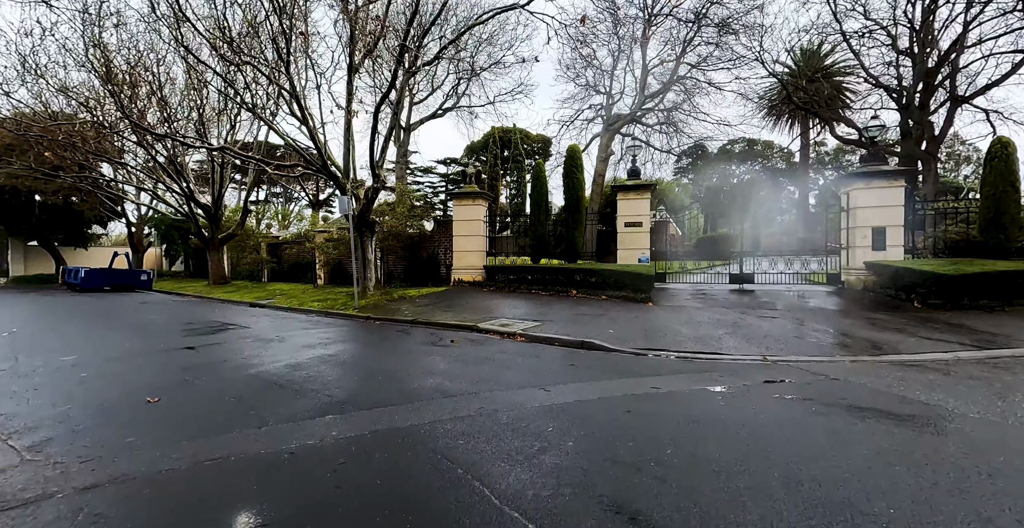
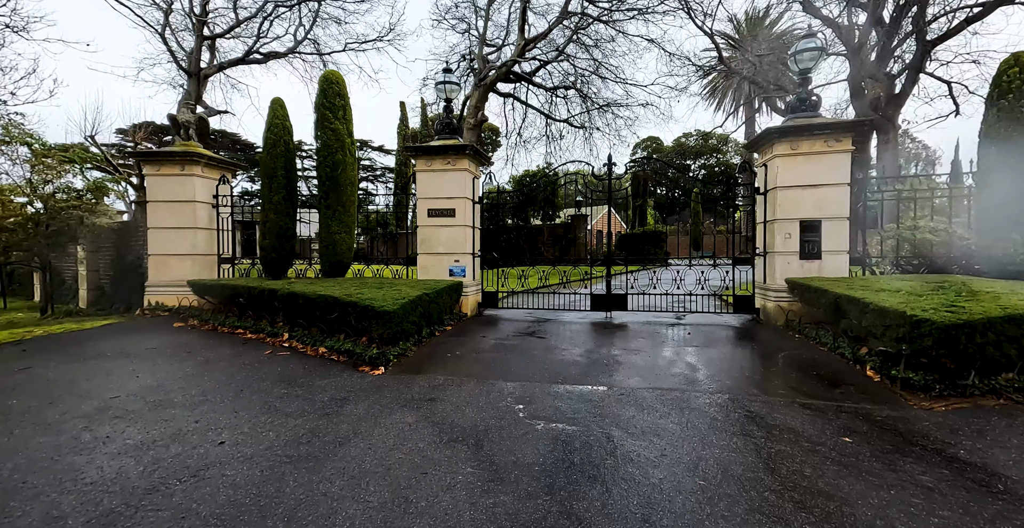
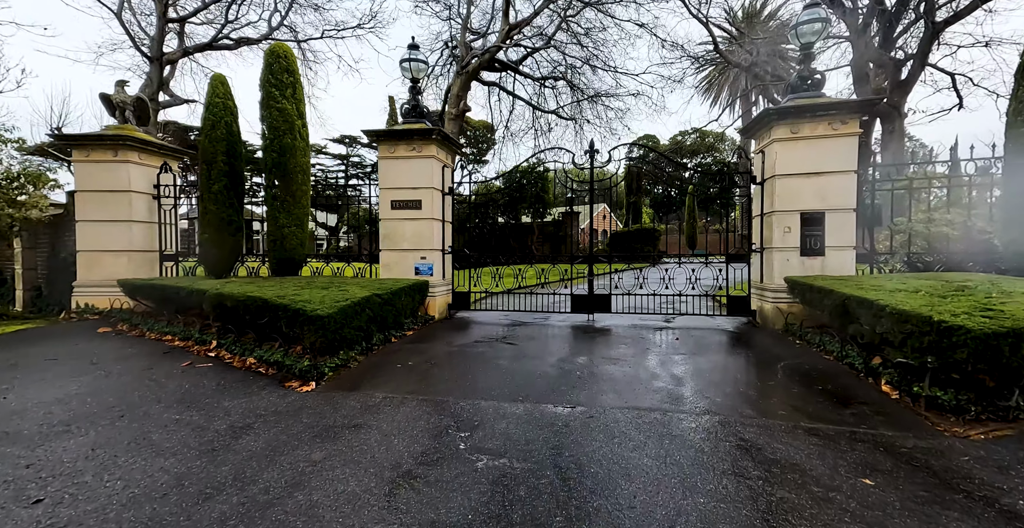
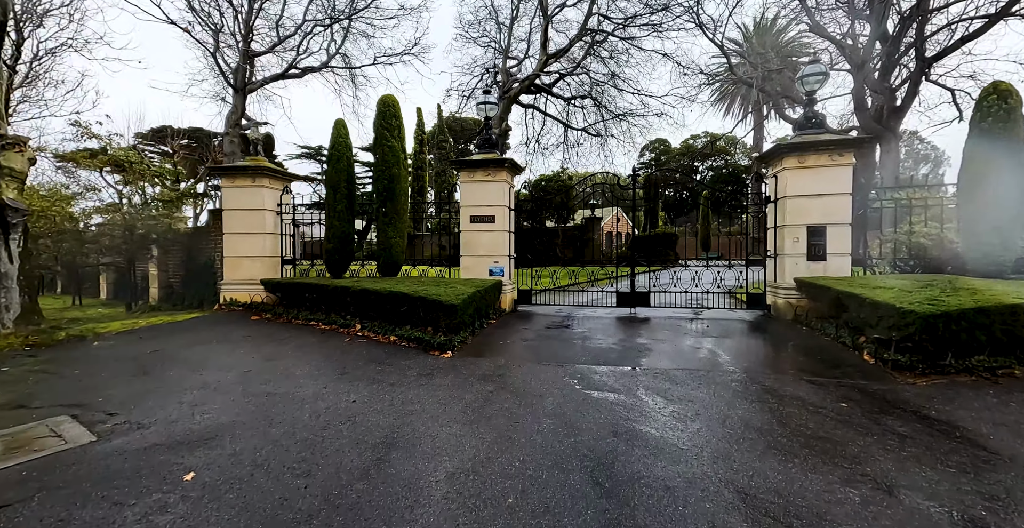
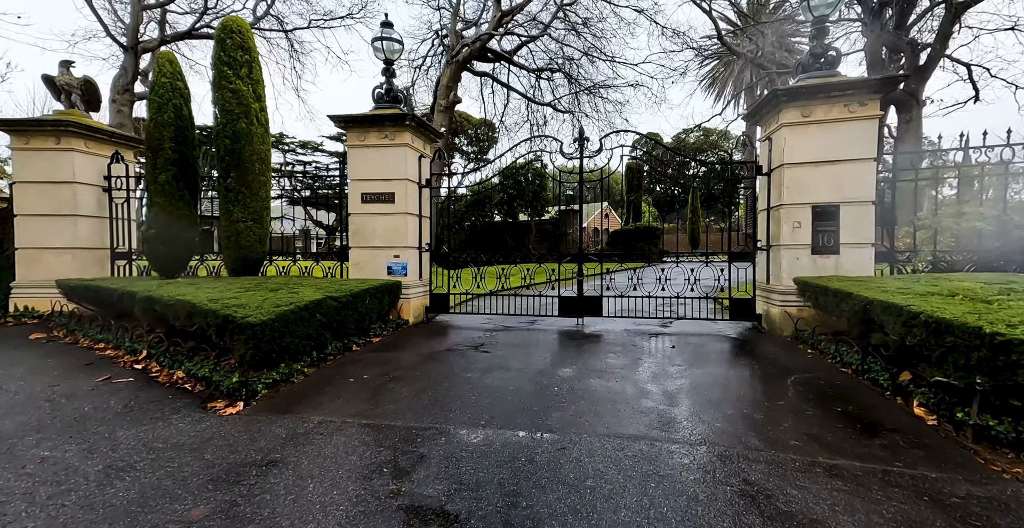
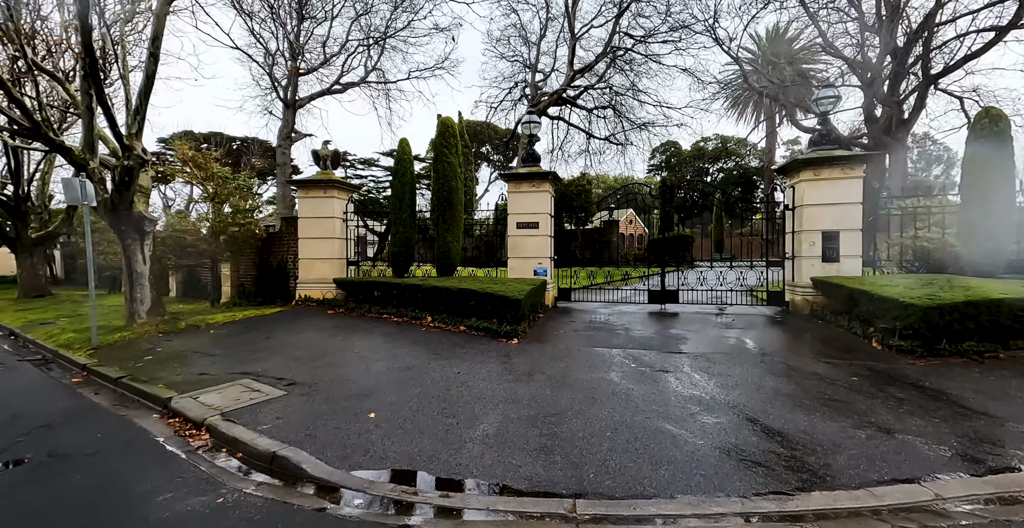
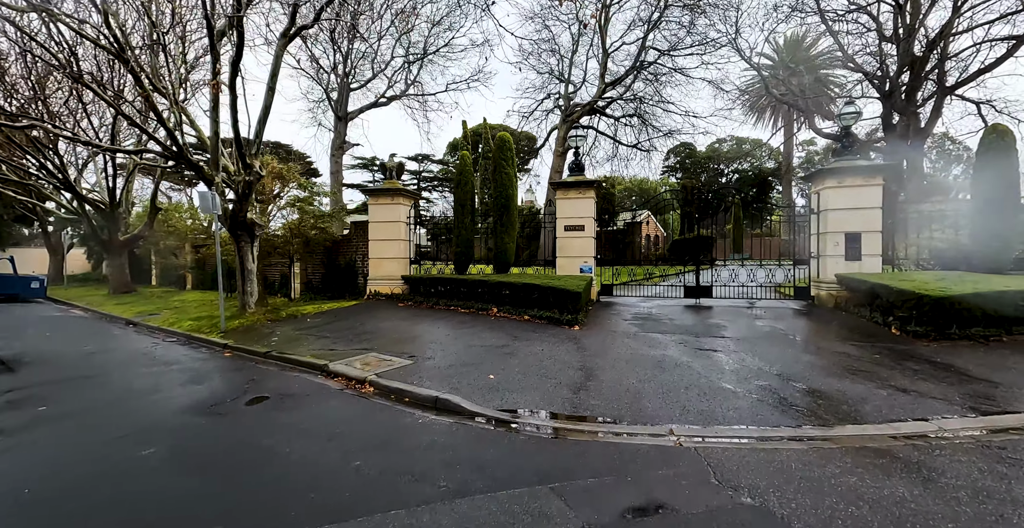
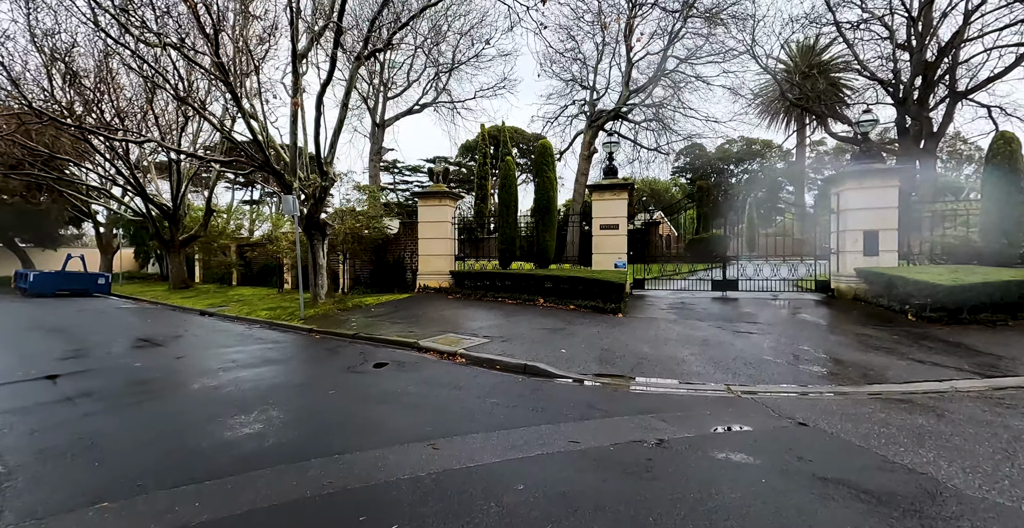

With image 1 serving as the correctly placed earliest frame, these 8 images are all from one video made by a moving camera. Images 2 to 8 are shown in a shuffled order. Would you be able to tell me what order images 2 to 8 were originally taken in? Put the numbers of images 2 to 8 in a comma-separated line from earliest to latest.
8, 7, 6, 4, 2, 3, 5
